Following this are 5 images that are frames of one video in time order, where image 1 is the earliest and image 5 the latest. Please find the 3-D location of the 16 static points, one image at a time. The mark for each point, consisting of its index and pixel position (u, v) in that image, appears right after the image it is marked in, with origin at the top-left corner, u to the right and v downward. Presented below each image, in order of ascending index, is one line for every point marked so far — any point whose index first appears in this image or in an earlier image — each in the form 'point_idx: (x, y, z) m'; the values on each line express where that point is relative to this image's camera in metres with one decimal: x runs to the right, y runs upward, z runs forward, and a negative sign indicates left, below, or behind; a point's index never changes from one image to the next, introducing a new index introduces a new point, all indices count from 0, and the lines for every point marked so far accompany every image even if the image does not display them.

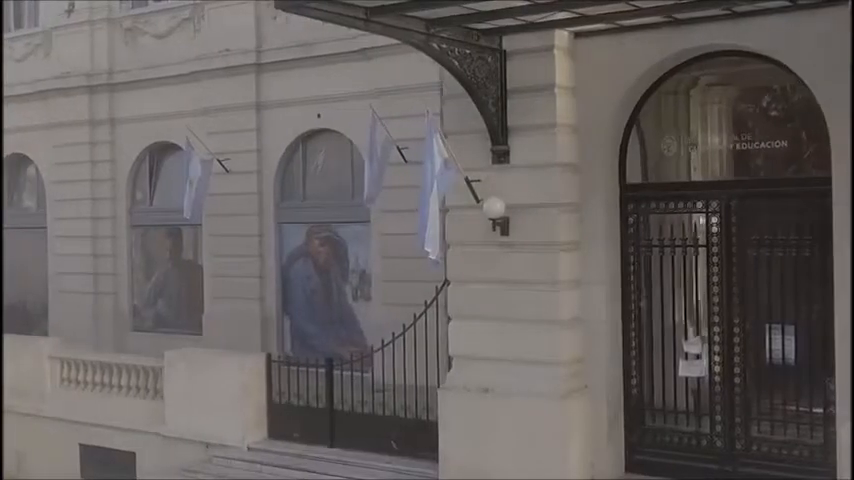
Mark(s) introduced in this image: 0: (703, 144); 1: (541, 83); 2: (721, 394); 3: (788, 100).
0: (+1.9, +0.8, +8.4) m
1: (+0.9, +1.2, +8.2) m
2: (+2.3, -1.2, +8.2) m
3: (+2.7, +1.1, +7.9) m
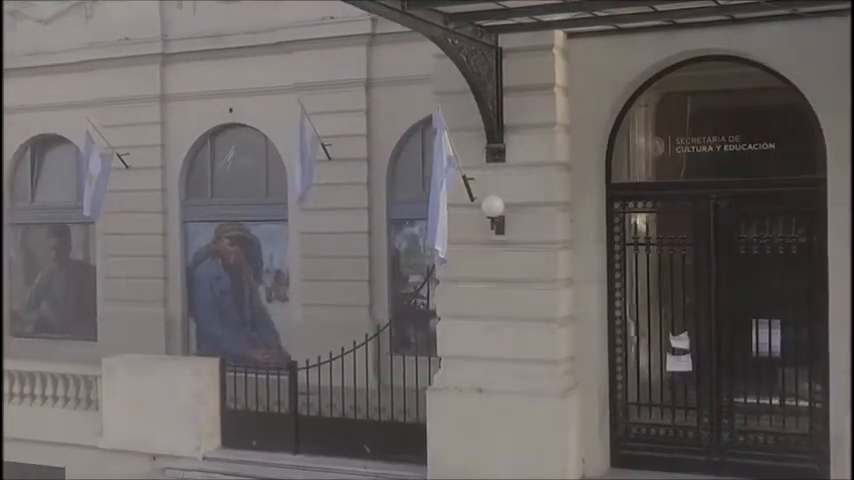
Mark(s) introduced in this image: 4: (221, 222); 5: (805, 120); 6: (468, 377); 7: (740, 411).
0: (+1.9, +0.8, +8.6) m
1: (+0.9, +1.3, +8.2) m
2: (+2.3, -1.2, +8.4) m
3: (+2.7, +1.1, +8.2) m
4: (-2.9, +0.2, +14.3) m
5: (+3.0, +1.0, +8.1) m
6: (+0.4, -1.1, +8.5) m
7: (+2.5, -1.4, +8.3) m
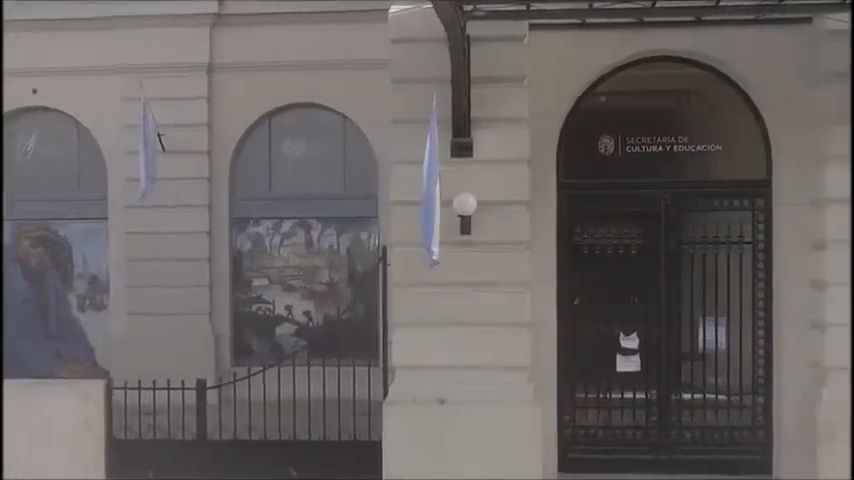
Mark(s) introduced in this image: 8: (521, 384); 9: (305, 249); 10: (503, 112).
0: (+1.4, +0.8, +8.5) m
1: (+0.6, +1.3, +7.8) m
2: (+1.9, -1.2, +8.5) m
3: (+2.3, +1.1, +8.4) m
4: (-4.9, +0.2, +12.4) m
5: (+2.6, +1.0, +8.4) m
6: (0.0, -1.1, +7.9) m
7: (+2.1, -1.4, +8.5) m
8: (+0.7, -1.1, +7.9) m
9: (-1.4, -0.1, +12.2) m
10: (+0.6, +1.0, +7.8) m
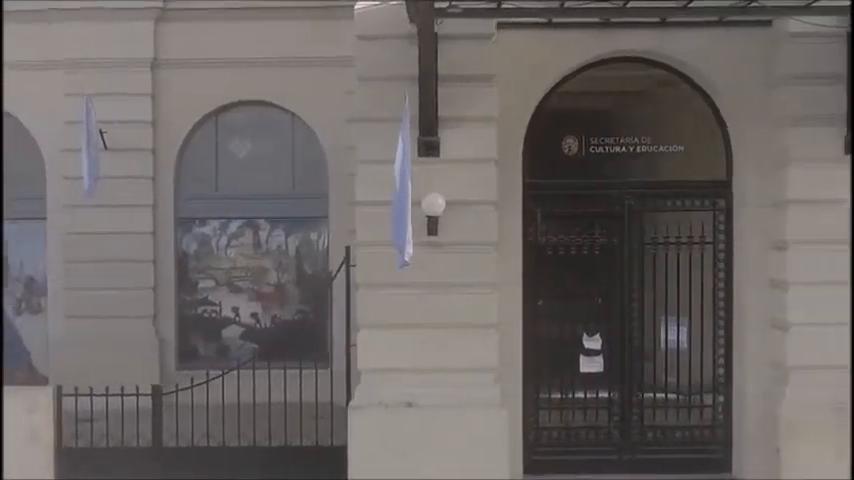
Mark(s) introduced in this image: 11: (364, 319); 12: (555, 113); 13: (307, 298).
0: (+1.1, +0.8, +8.4) m
1: (+0.4, +1.3, +7.7) m
2: (+1.6, -1.2, +8.5) m
3: (+2.0, +1.1, +8.4) m
4: (-5.5, +0.2, +11.9) m
5: (+2.3, +1.0, +8.4) m
6: (-0.3, -1.1, +7.8) m
7: (+1.8, -1.4, +8.5) m
8: (+0.5, -1.1, +7.8) m
9: (-2.0, -0.1, +11.9) m
10: (+0.3, +1.0, +7.7) m
11: (-0.5, -0.6, +7.8) m
12: (+1.0, +1.0, +8.4) m
13: (-1.4, -0.7, +11.9) m
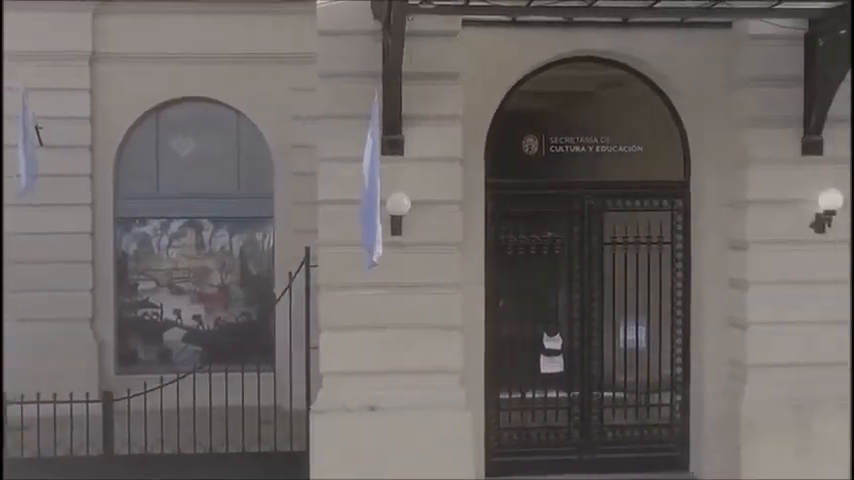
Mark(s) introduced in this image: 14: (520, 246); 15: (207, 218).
0: (+0.8, +0.8, +8.4) m
1: (+0.1, +1.3, +7.6) m
2: (+1.2, -1.2, +8.5) m
3: (+1.6, +1.1, +8.5) m
4: (-6.1, +0.2, +11.3) m
5: (+2.0, +1.0, +8.5) m
6: (-0.5, -1.1, +7.6) m
7: (+1.5, -1.4, +8.5) m
8: (+0.2, -1.1, +7.7) m
9: (-2.6, -0.1, +11.6) m
10: (+0.1, +1.0, +7.6) m
11: (-0.7, -0.6, +7.6) m
12: (+0.7, +1.0, +8.4) m
13: (-2.0, -0.7, +11.7) m
14: (+0.7, -0.1, +8.4) m
15: (-2.5, +0.2, +11.6) m
